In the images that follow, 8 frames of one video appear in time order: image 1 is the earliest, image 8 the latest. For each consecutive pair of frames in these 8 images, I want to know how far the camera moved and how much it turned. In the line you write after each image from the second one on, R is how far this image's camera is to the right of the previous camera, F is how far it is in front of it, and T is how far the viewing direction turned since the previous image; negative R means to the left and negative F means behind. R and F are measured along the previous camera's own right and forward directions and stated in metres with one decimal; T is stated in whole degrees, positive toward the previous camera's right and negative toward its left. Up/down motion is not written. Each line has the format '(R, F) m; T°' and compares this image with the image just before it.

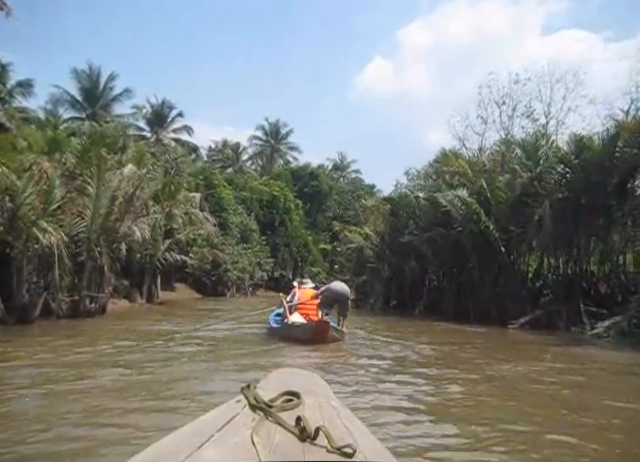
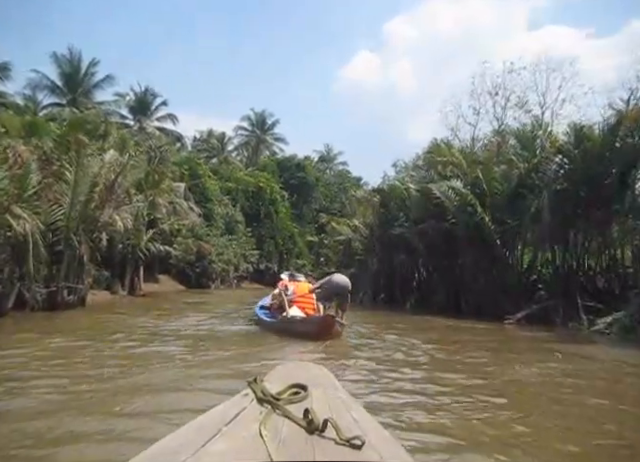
(-0.2, +0.6) m; +2°
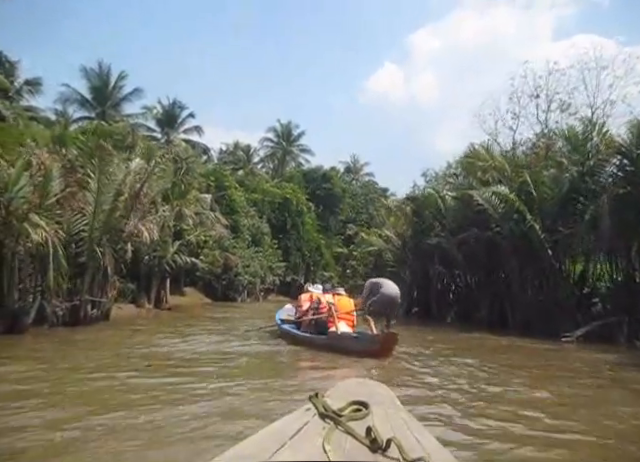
(-0.3, +1.1) m; -3°
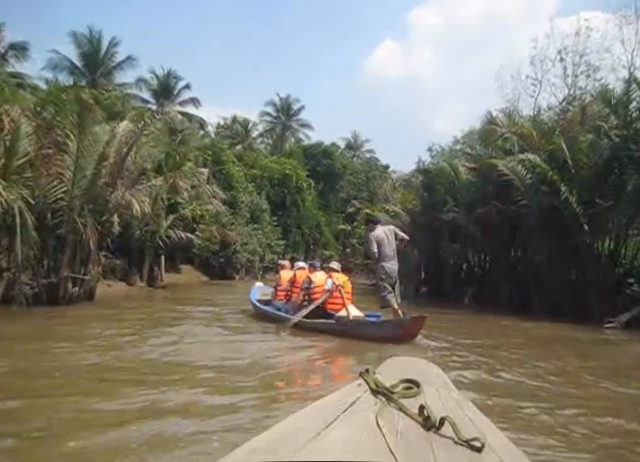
(-0.3, +1.7) m; 0°
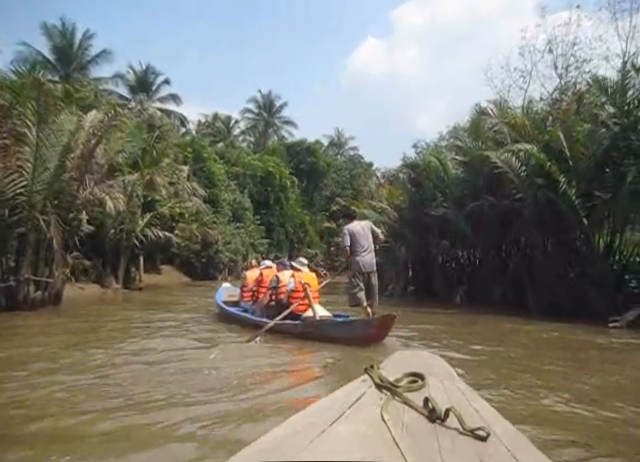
(0.0, +0.9) m; +2°
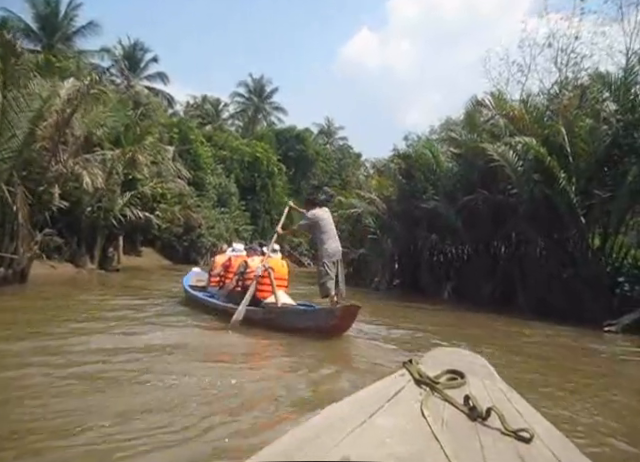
(0.0, +0.7) m; +2°
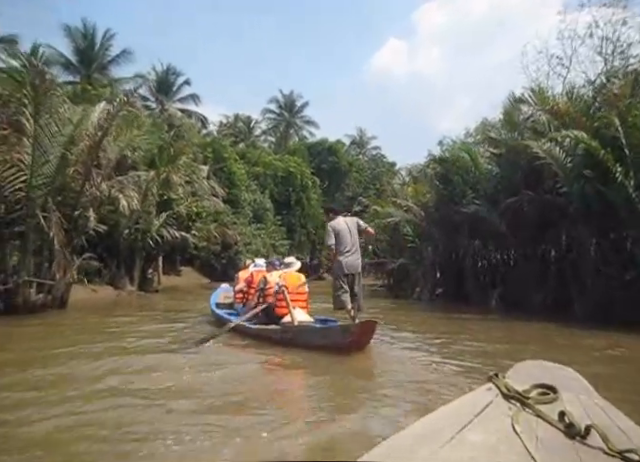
(0.0, +0.5) m; -4°
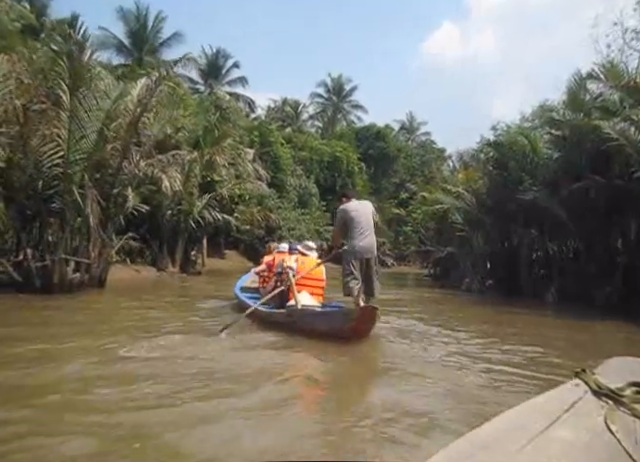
(0.0, +0.8) m; -5°
